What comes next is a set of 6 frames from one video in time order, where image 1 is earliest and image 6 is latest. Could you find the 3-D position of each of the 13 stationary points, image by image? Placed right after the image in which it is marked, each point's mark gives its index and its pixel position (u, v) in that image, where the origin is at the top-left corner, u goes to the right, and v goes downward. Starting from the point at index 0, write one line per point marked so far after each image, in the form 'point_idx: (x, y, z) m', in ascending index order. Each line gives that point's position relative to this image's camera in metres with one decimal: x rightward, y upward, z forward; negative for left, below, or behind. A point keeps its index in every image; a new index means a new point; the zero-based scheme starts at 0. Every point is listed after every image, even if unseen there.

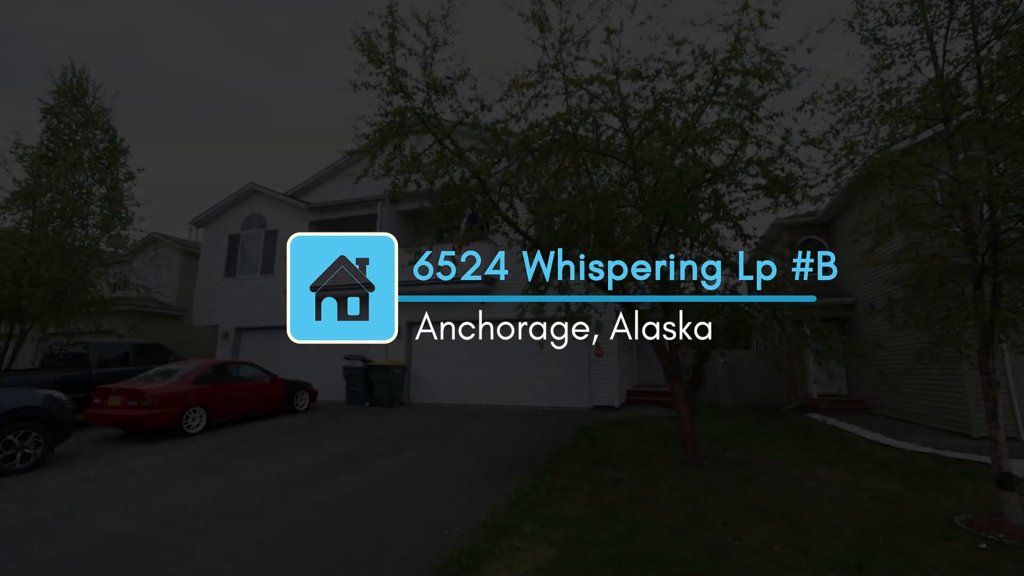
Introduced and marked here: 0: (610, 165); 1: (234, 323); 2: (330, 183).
0: (+1.4, +1.8, +7.3) m
1: (-7.9, -1.0, +14.3) m
2: (-5.3, +3.1, +14.9) m
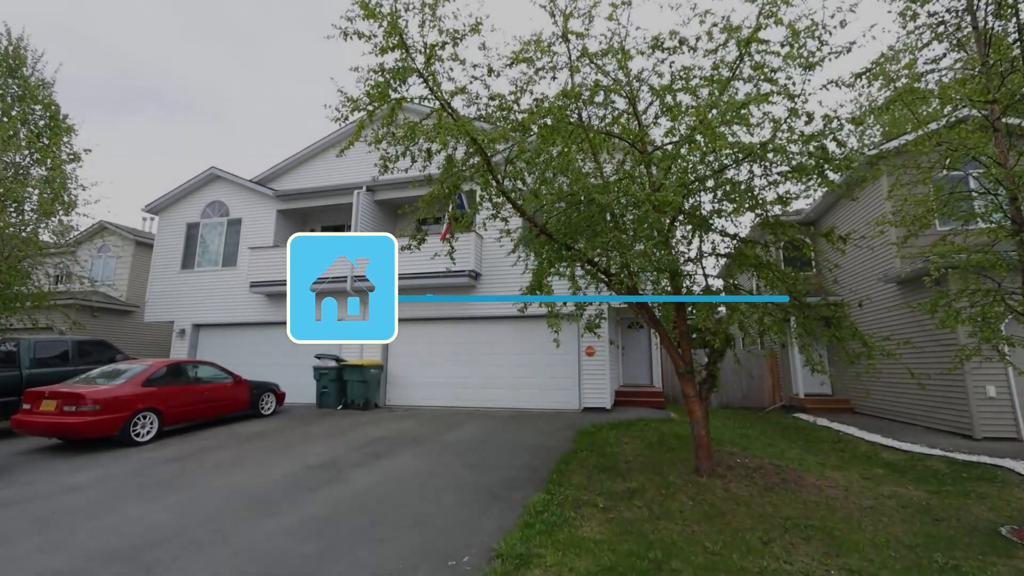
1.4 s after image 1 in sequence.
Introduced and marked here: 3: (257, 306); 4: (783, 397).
0: (+1.4, +1.9, +6.8) m
1: (-8.3, -0.8, +13.2) m
2: (-5.8, +3.3, +13.9) m
3: (-6.4, -0.4, +12.7) m
4: (+7.4, -3.0, +13.9) m
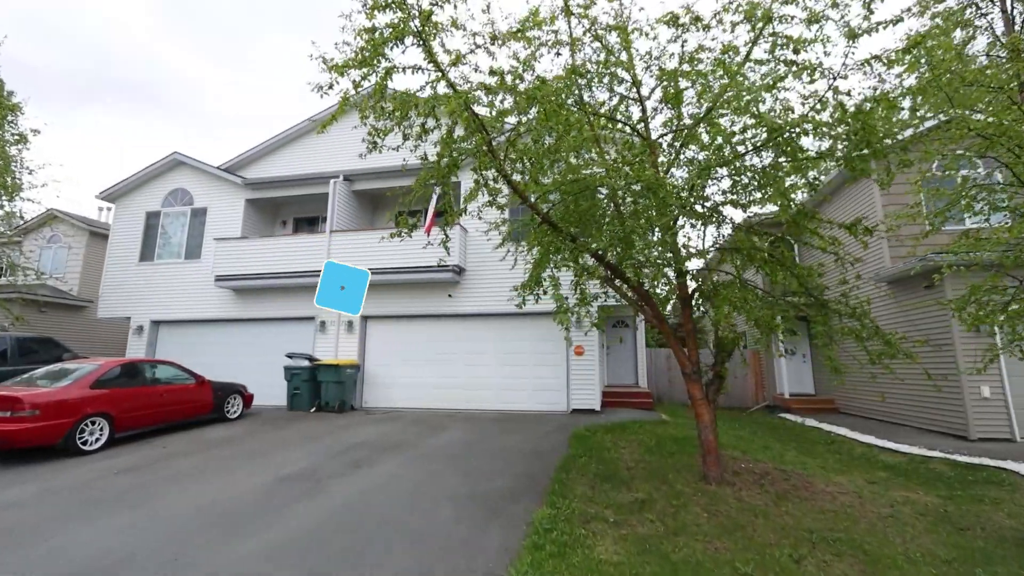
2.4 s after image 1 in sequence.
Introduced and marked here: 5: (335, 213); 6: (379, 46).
0: (+1.4, +2.0, +6.3) m
1: (-8.7, -0.7, +12.2) m
2: (-6.2, +3.4, +13.1) m
3: (-6.8, -0.3, +11.9) m
4: (+6.9, -3.0, +13.8) m
5: (-4.0, +1.7, +11.5) m
6: (-1.2, +2.1, +4.4) m
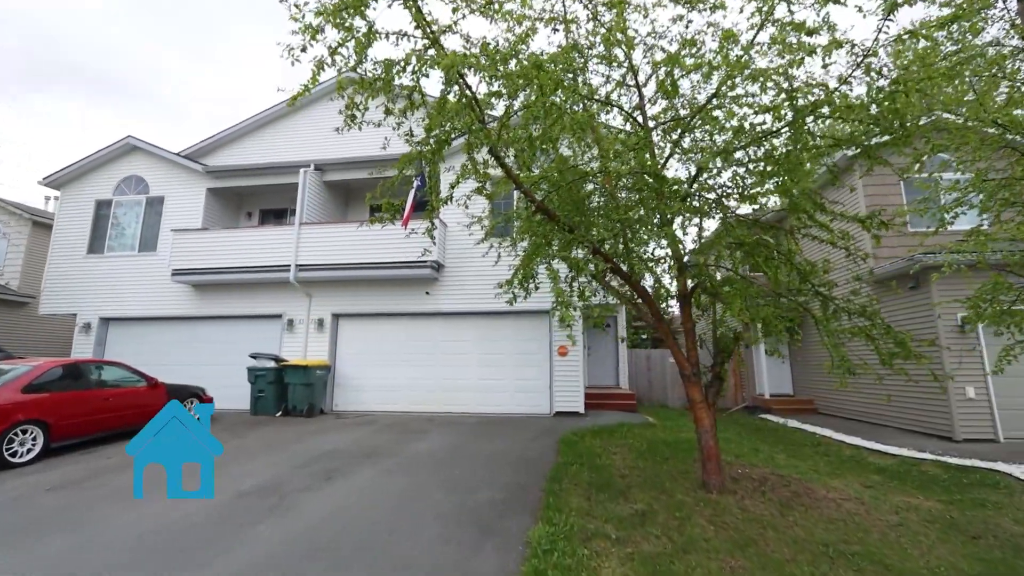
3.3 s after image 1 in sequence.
0: (+1.2, +2.0, +6.0) m
1: (-9.2, -0.5, +11.3) m
2: (-6.6, +3.5, +12.3) m
3: (-7.2, -0.2, +11.0) m
4: (+6.3, -3.0, +13.7) m
5: (-4.4, +1.8, +10.9) m
6: (-1.2, +2.2, +3.9) m
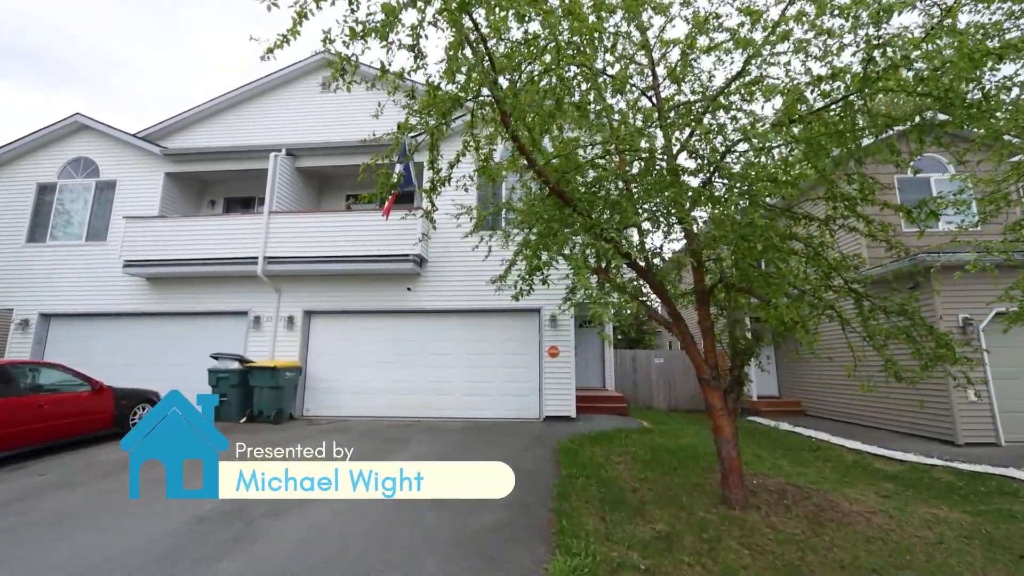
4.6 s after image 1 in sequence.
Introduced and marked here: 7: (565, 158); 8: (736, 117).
0: (+1.3, +2.1, +5.5) m
1: (-9.5, -0.4, +10.2) m
2: (-7.0, +3.6, +11.3) m
3: (-7.5, -0.1, +10.0) m
4: (+5.9, -3.0, +13.4) m
5: (-4.7, +1.9, +10.0) m
6: (-1.0, +2.2, +3.3) m
7: (+0.5, +1.3, +5.0) m
8: (+2.2, +1.7, +5.0) m
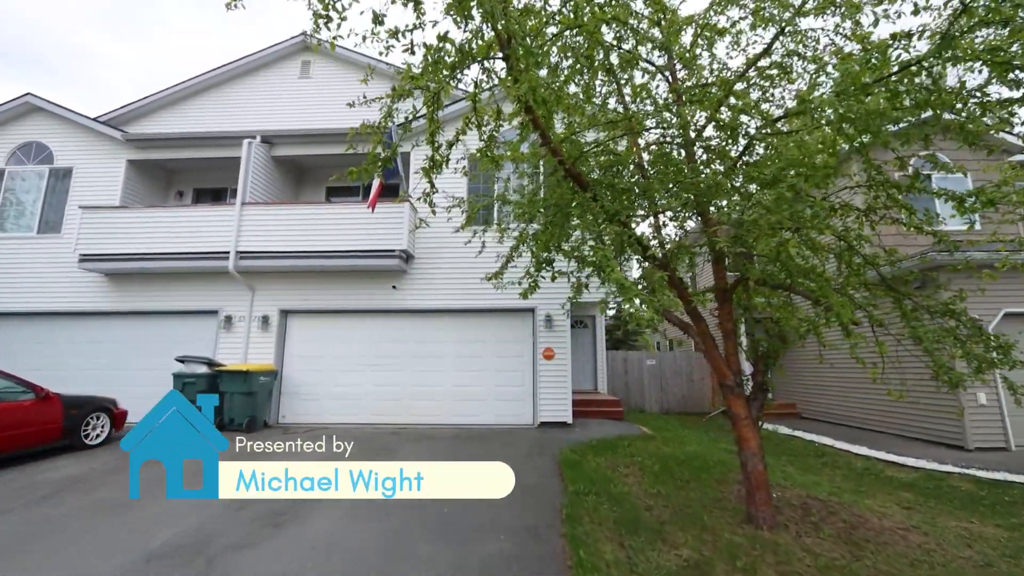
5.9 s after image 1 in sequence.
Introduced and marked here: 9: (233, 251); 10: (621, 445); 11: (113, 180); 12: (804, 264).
0: (+1.3, +2.1, +5.0) m
1: (-9.6, -0.3, +9.3) m
2: (-7.1, +3.7, +10.5) m
3: (-7.6, 0.0, +9.2) m
4: (+5.6, -2.9, +13.1) m
5: (-4.8, +1.9, +9.3) m
6: (-0.9, +2.3, +2.7) m
7: (+0.6, +1.3, +4.5) m
8: (+2.2, +1.7, +4.5) m
9: (-4.8, +0.6, +8.7) m
10: (+1.5, -2.2, +7.0) m
11: (-7.7, +2.1, +9.8) m
12: (+2.4, +0.2, +4.3) m
